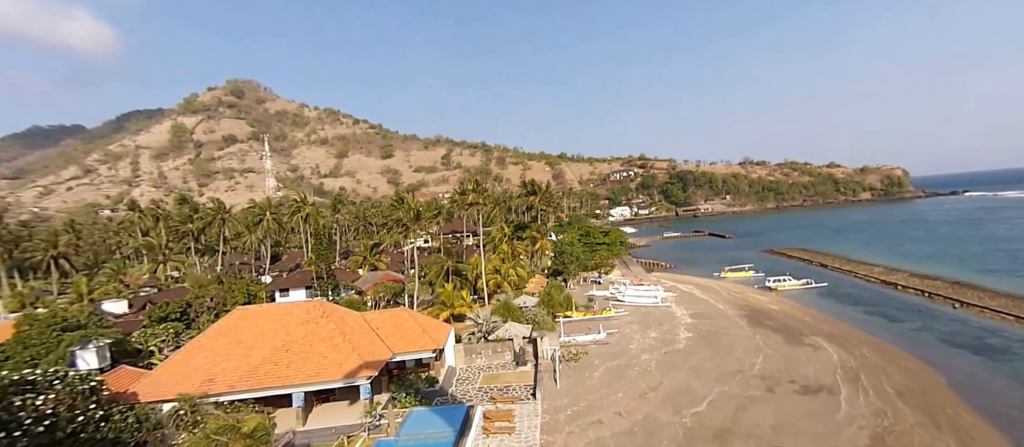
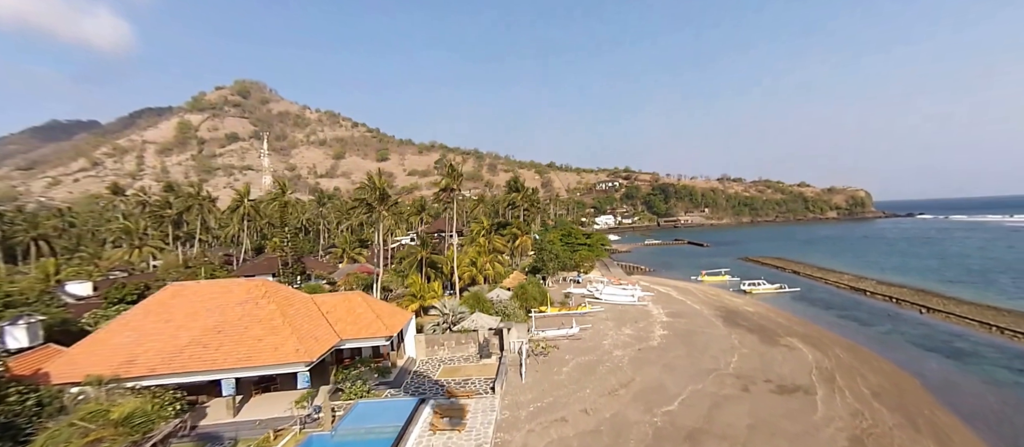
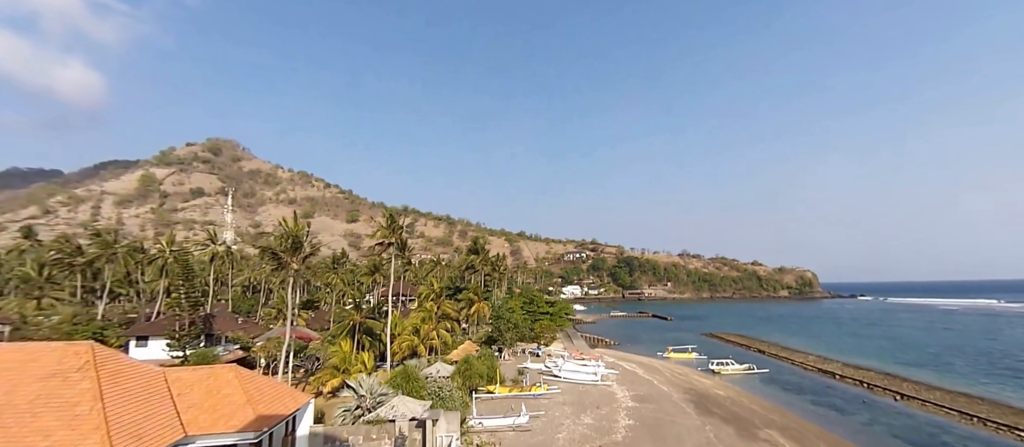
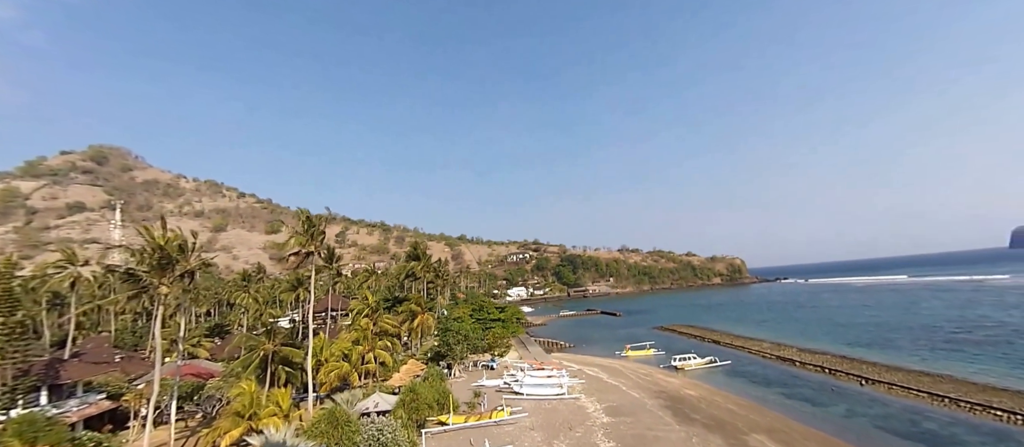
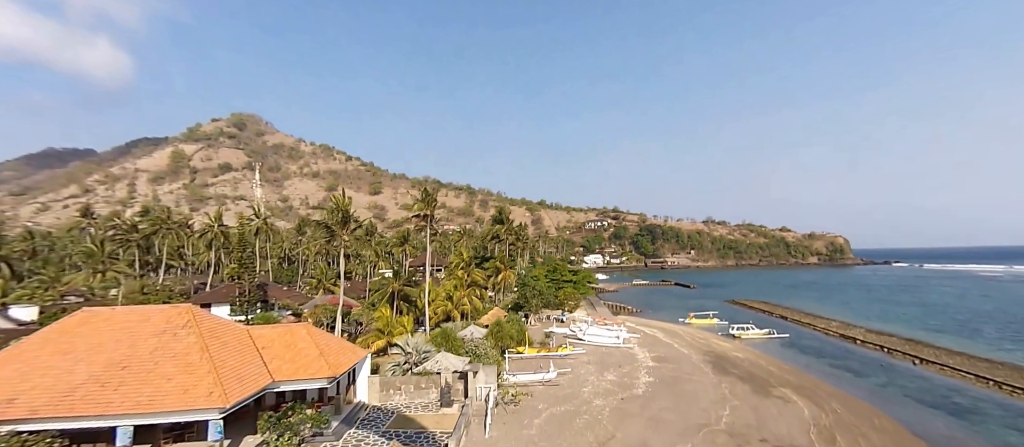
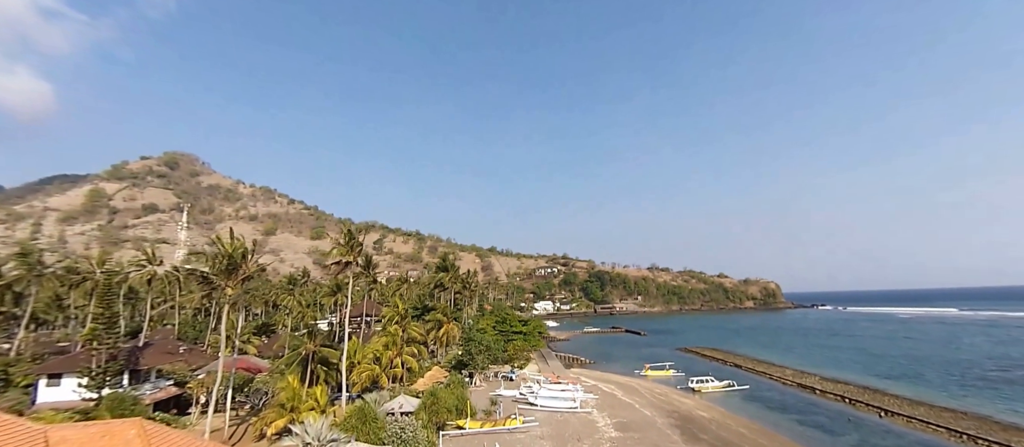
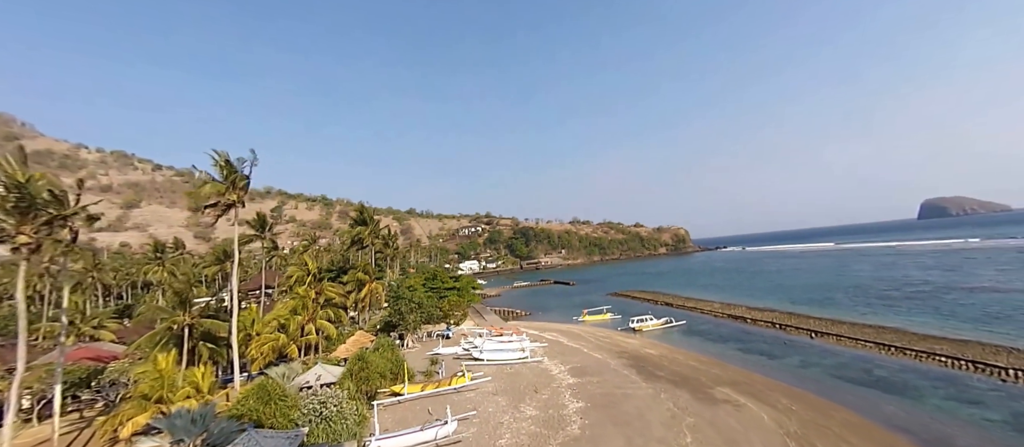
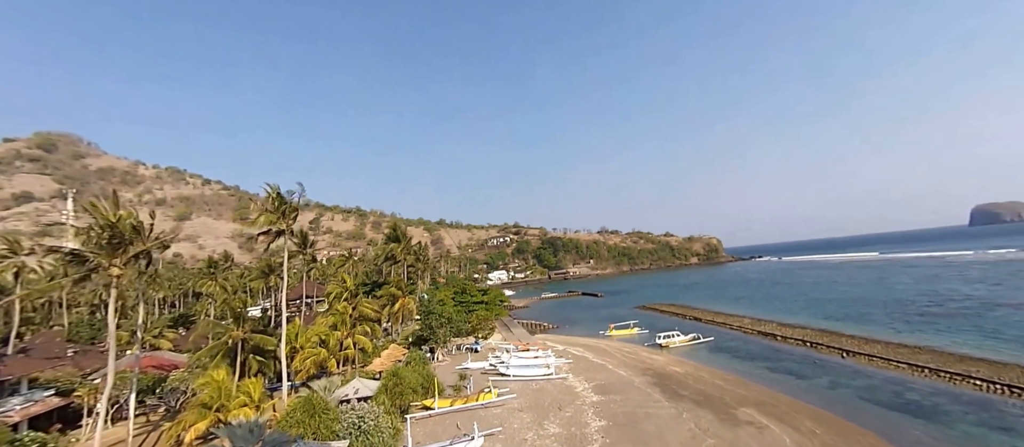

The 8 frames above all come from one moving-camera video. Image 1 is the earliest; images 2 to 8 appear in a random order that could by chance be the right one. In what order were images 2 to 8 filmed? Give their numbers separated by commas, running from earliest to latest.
2, 5, 3, 6, 4, 8, 7
